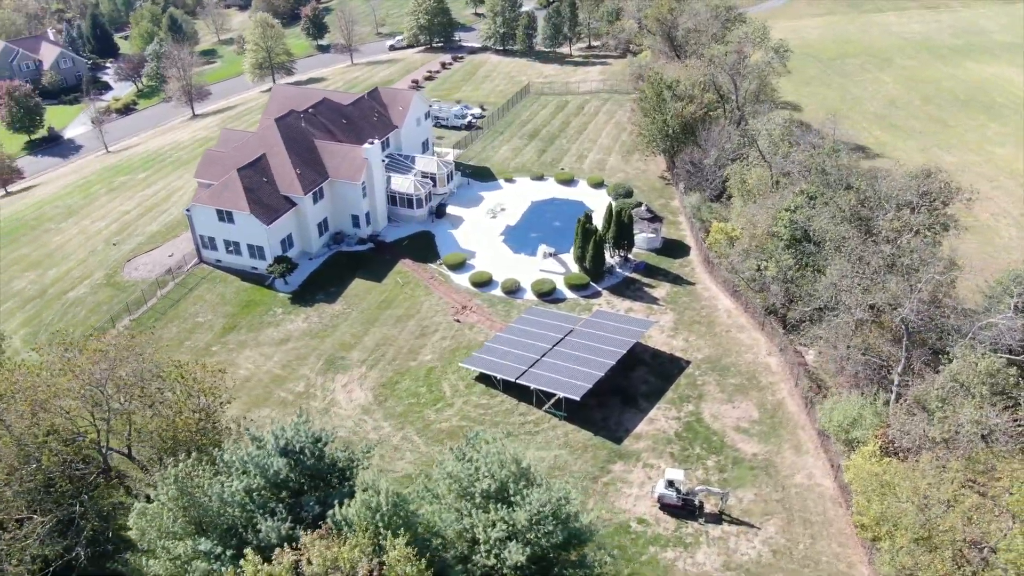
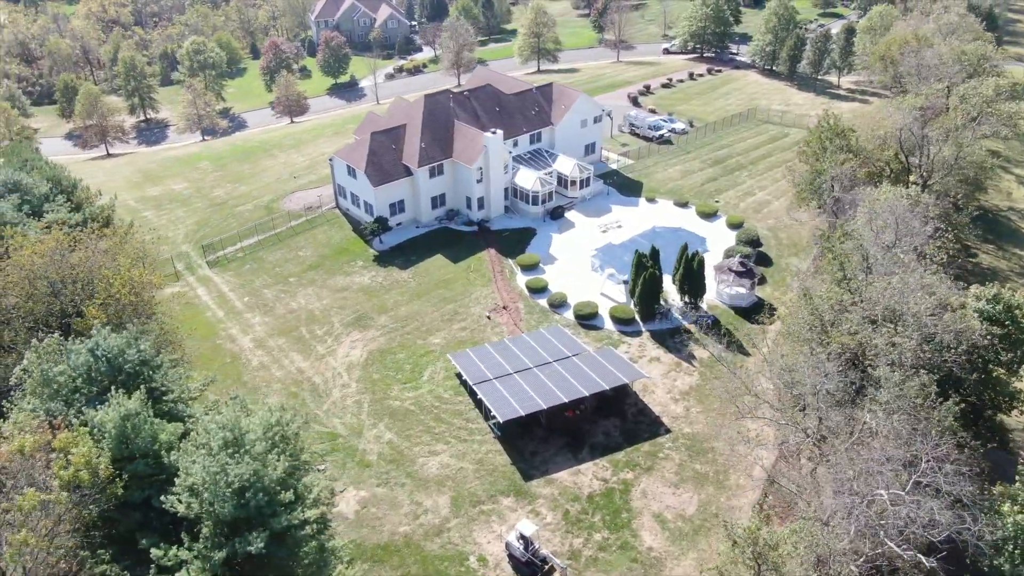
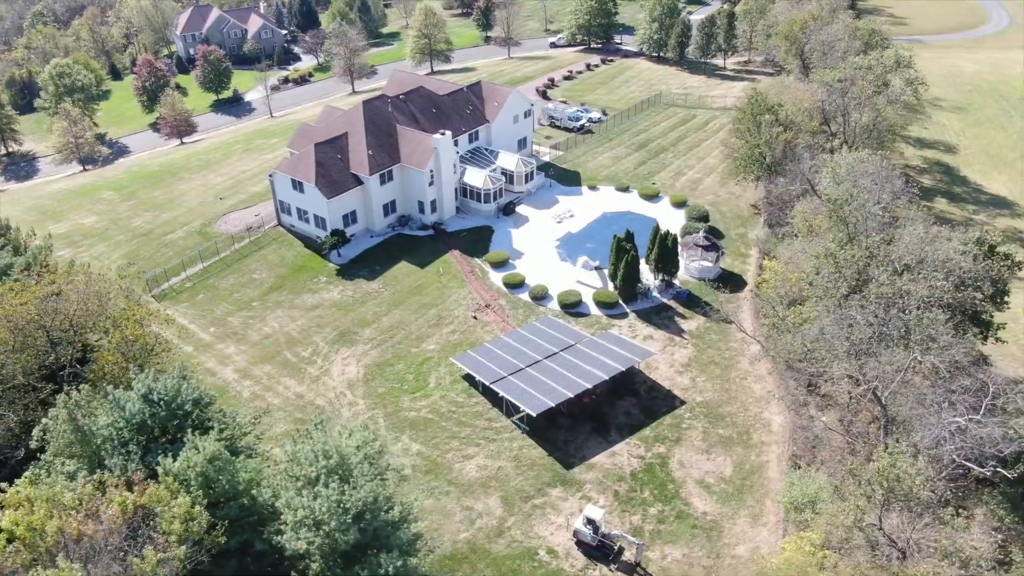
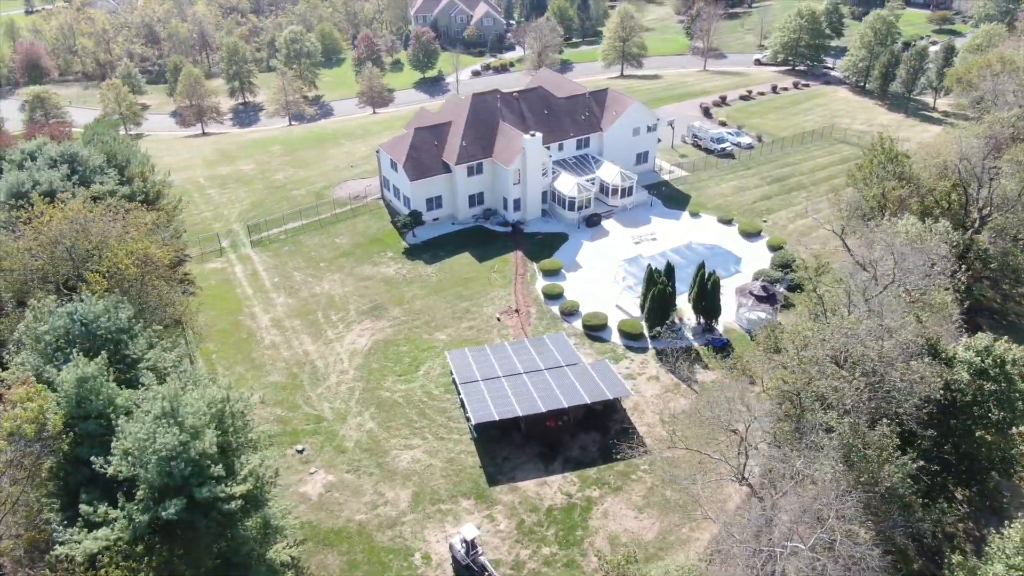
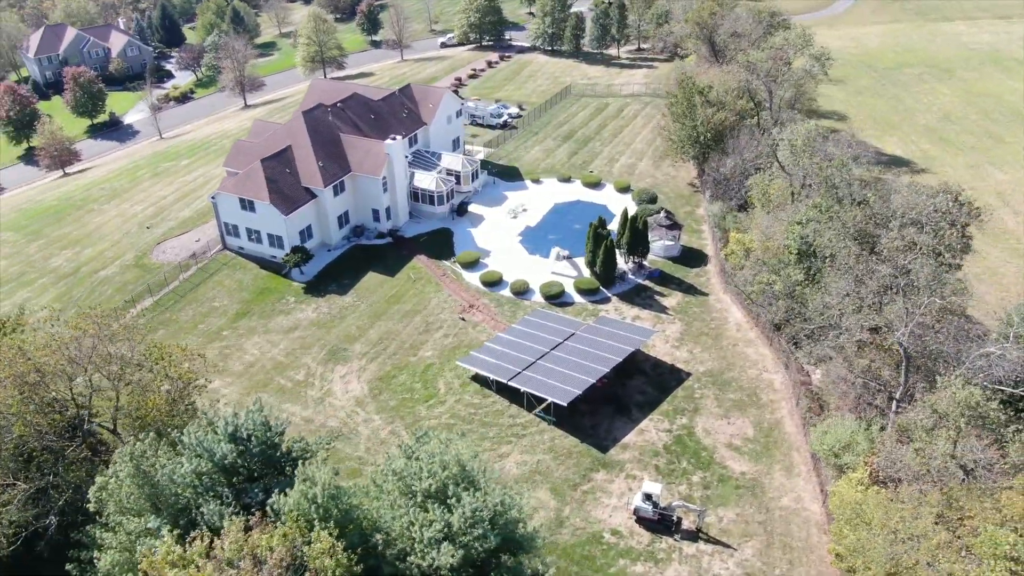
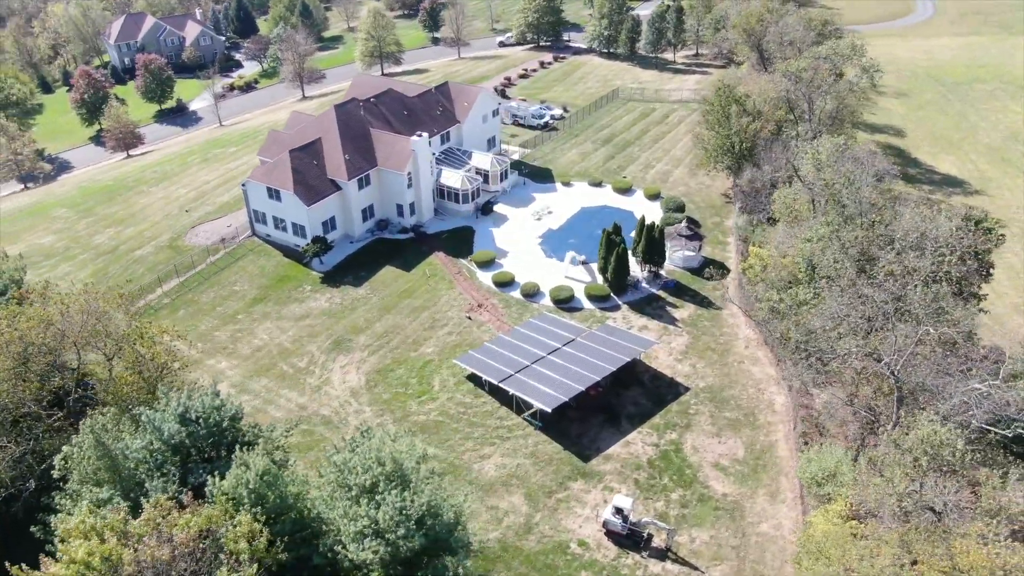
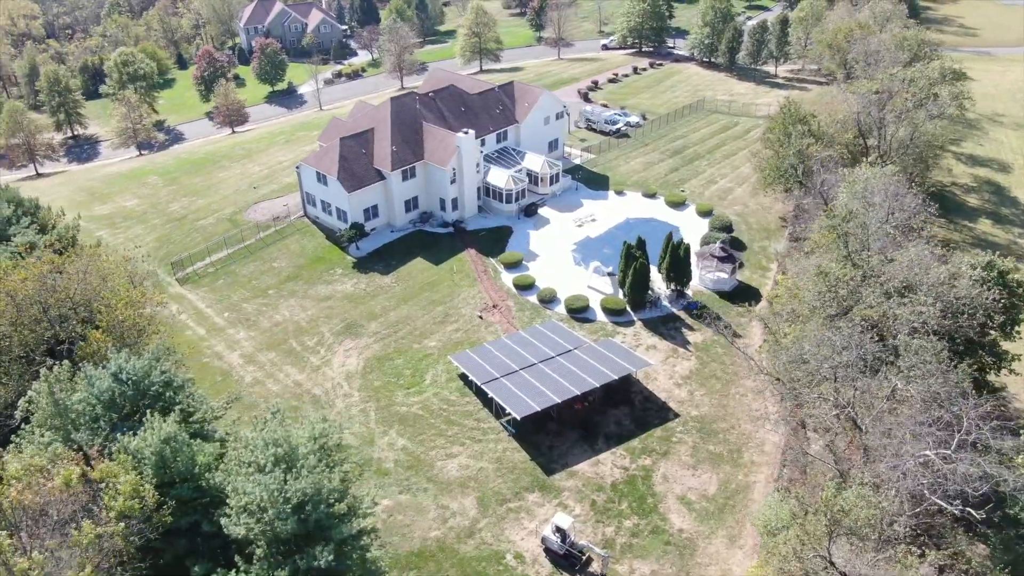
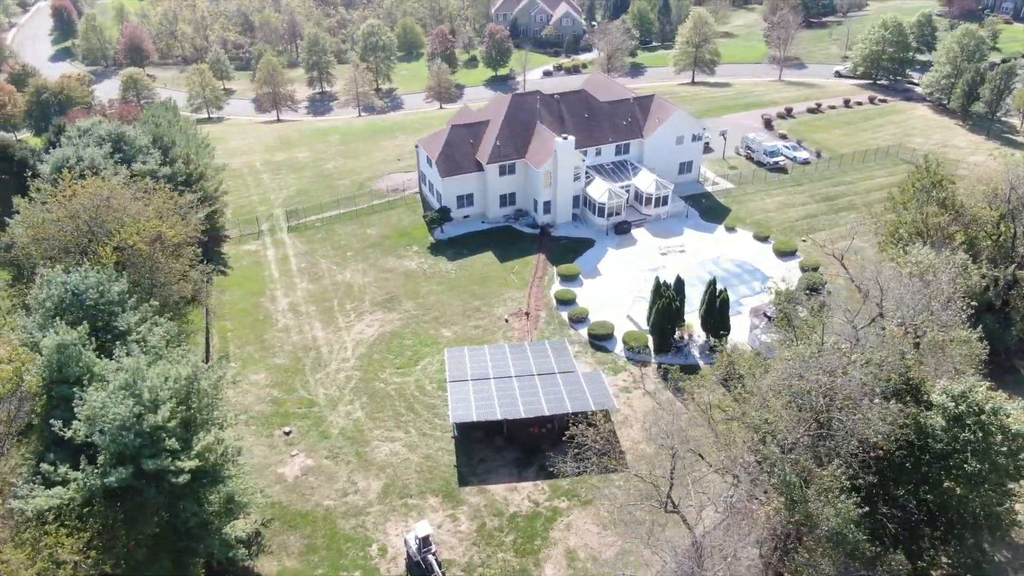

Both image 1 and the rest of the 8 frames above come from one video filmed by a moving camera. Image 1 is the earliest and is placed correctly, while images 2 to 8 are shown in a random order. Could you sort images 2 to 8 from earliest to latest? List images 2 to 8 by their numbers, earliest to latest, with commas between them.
5, 6, 3, 7, 2, 4, 8
